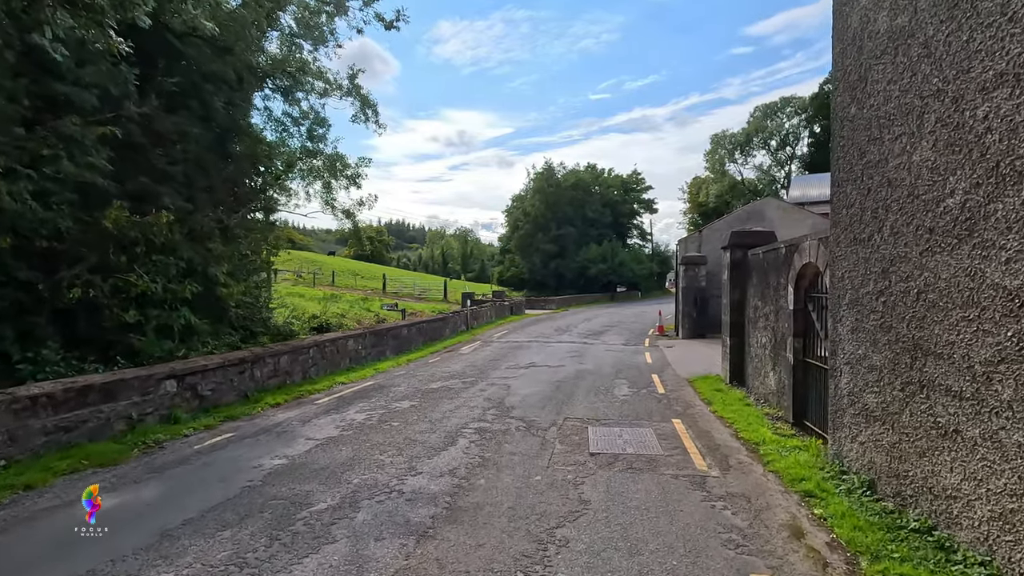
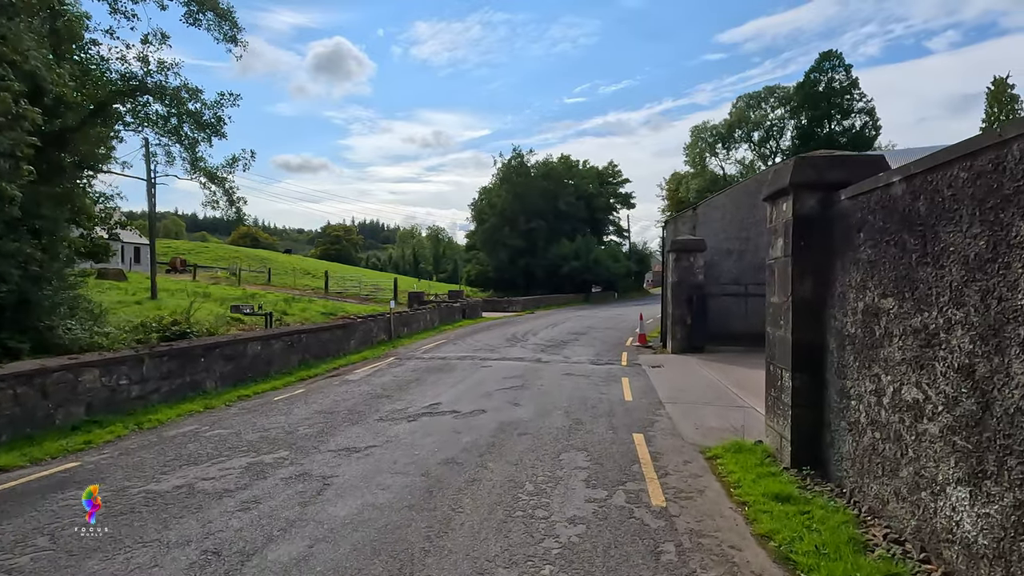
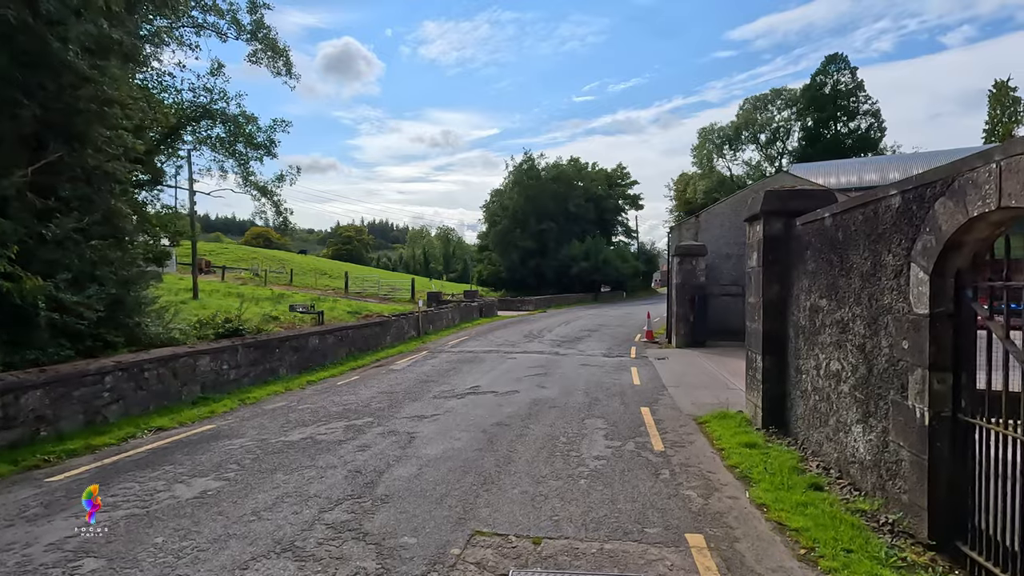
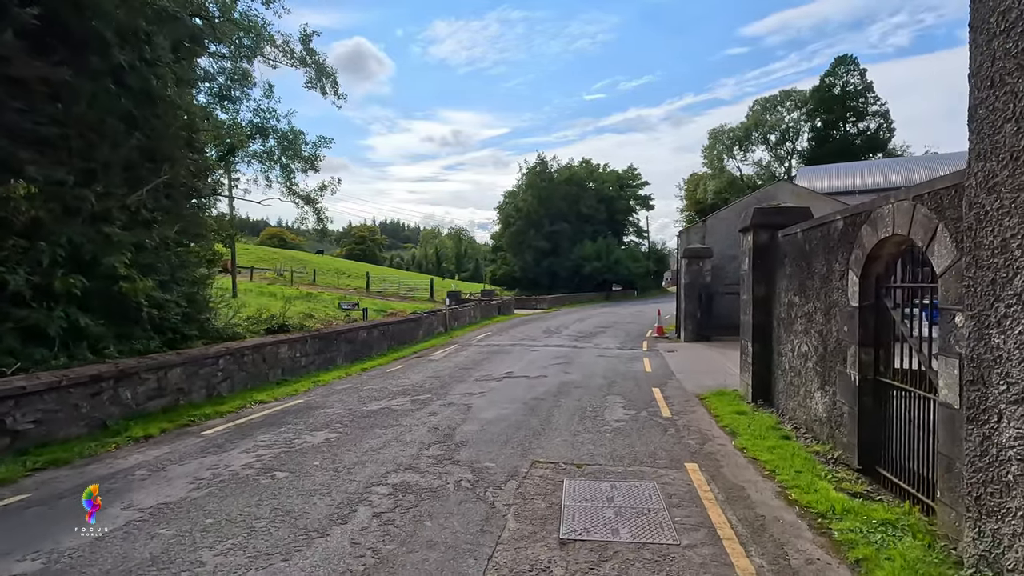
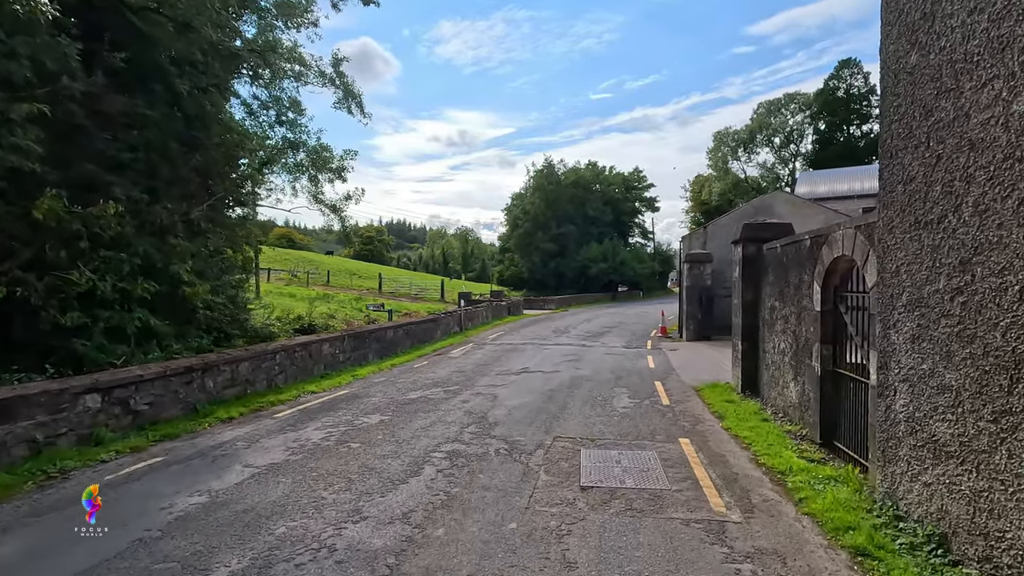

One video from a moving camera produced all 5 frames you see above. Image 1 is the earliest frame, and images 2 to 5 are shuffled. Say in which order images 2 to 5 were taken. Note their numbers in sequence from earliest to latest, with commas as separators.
5, 4, 3, 2
